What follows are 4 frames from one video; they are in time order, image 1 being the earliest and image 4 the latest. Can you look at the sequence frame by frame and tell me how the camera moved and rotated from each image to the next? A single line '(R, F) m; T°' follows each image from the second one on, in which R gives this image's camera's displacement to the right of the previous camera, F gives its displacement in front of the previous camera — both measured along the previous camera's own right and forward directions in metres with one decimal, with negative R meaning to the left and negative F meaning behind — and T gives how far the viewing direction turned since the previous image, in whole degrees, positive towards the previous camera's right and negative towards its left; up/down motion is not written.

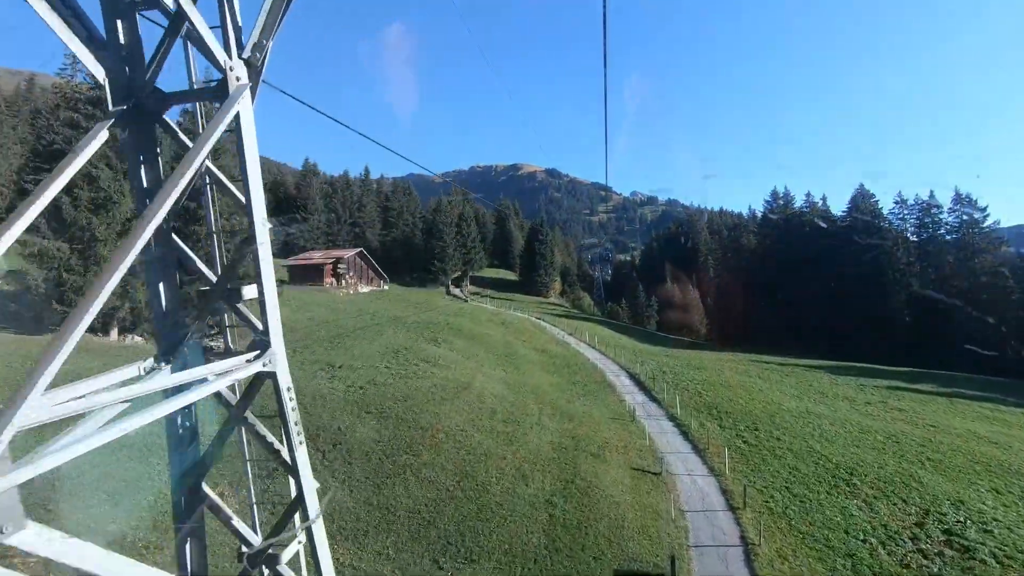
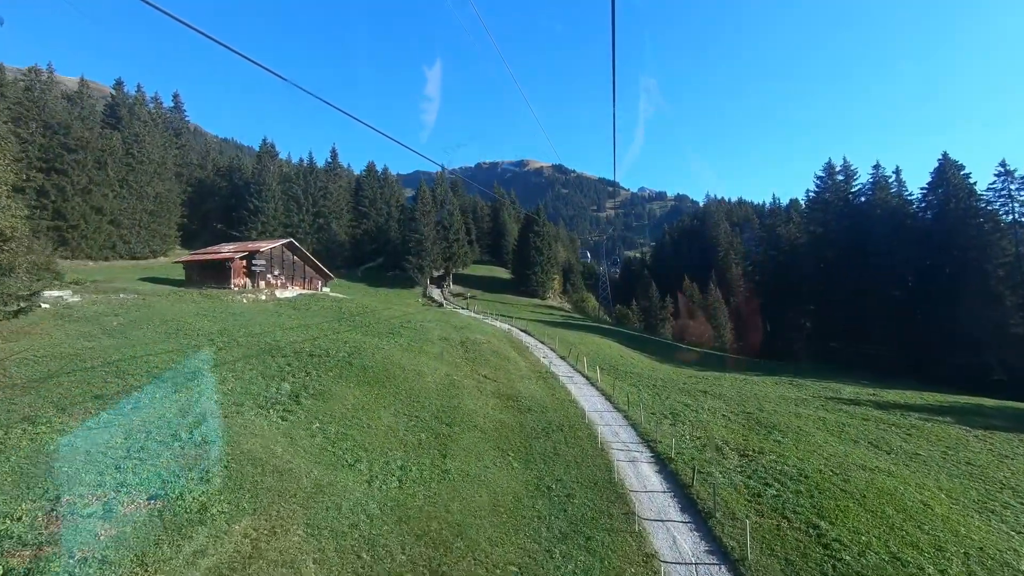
(+2.8, +16.2) m; -1°
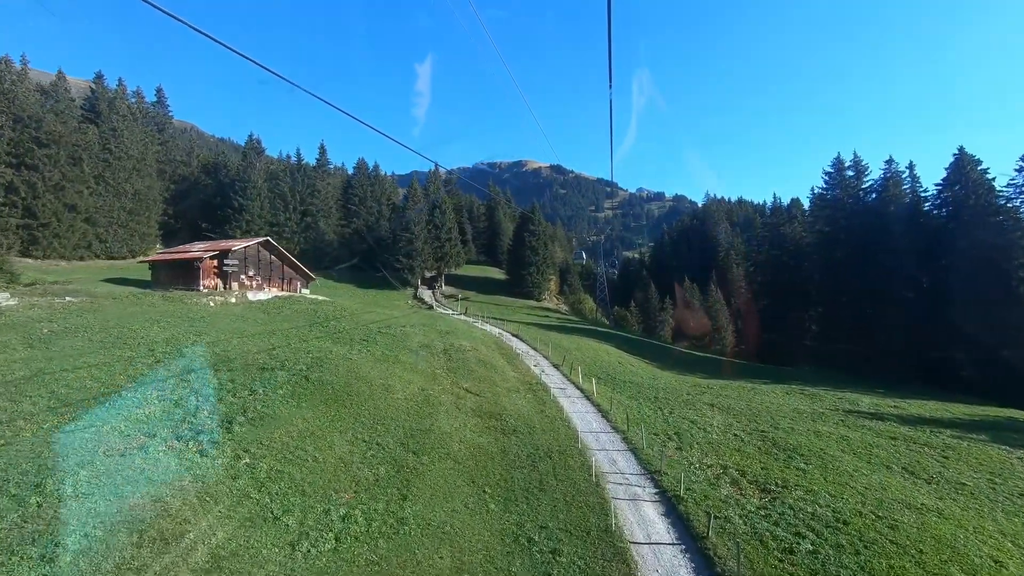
(+0.6, +3.1) m; 0°
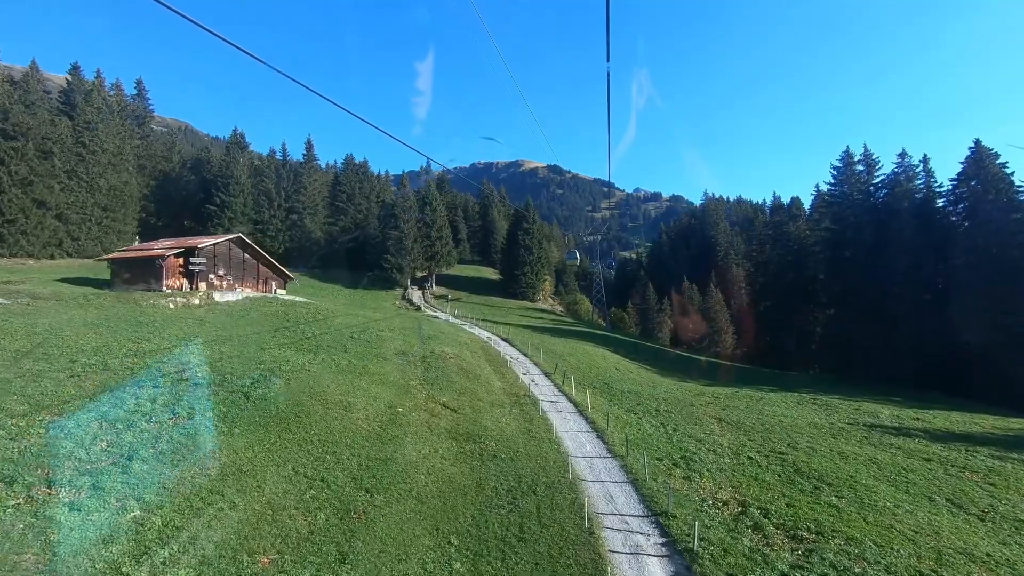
(+0.6, +3.1) m; 0°
